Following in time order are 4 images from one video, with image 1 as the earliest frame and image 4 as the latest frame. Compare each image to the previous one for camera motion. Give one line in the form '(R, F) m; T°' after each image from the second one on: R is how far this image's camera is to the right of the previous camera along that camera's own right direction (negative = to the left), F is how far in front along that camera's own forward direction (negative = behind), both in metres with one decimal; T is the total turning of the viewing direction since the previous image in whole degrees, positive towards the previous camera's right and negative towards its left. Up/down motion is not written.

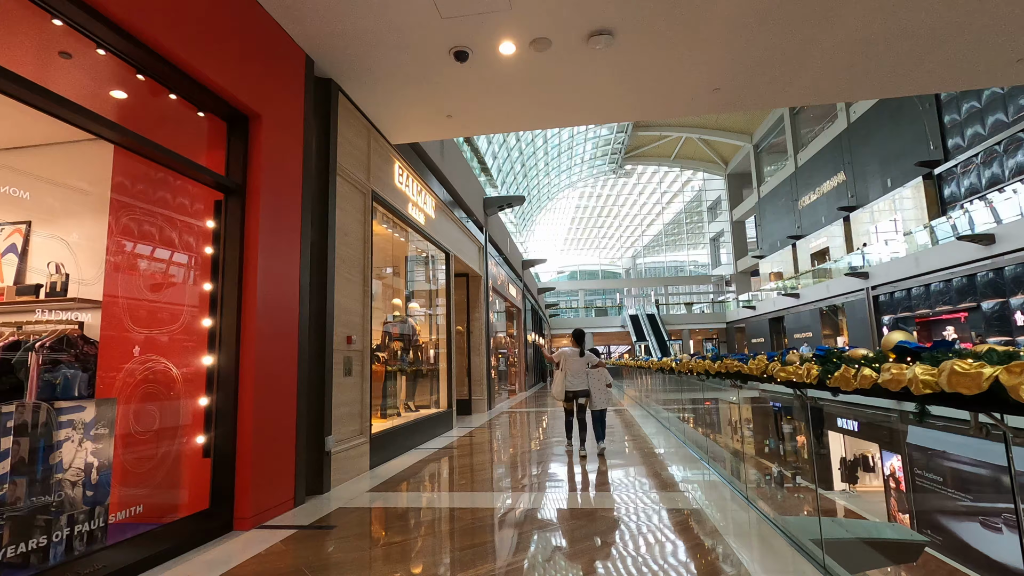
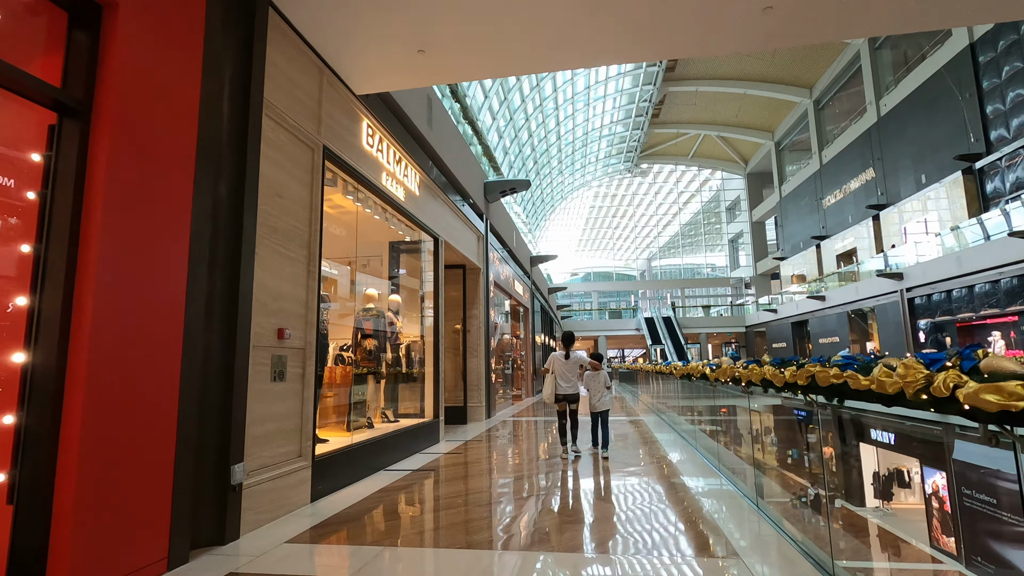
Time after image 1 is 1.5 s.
(+0.2, +1.1) m; -1°
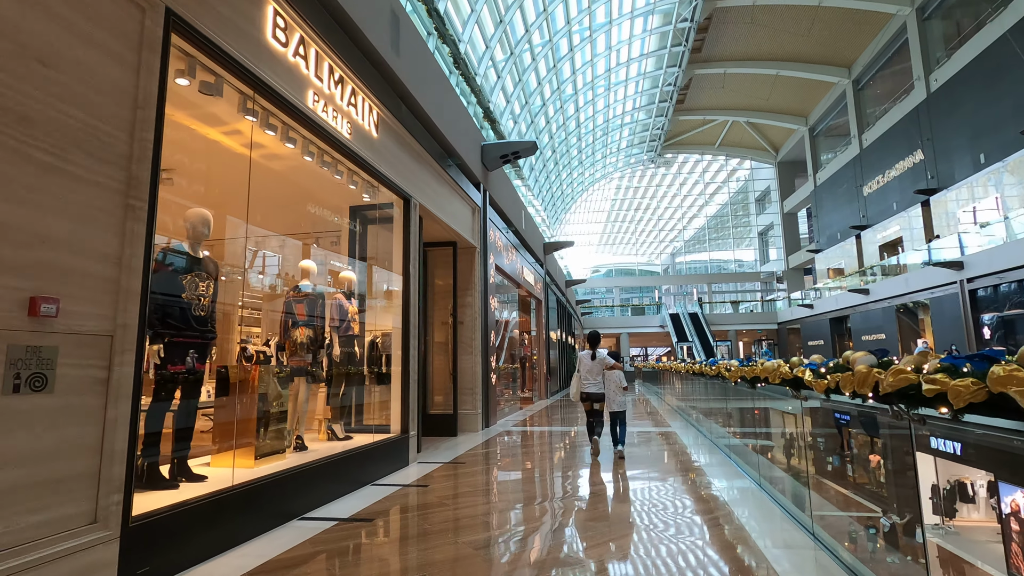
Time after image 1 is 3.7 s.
(+0.3, +1.5) m; -2°
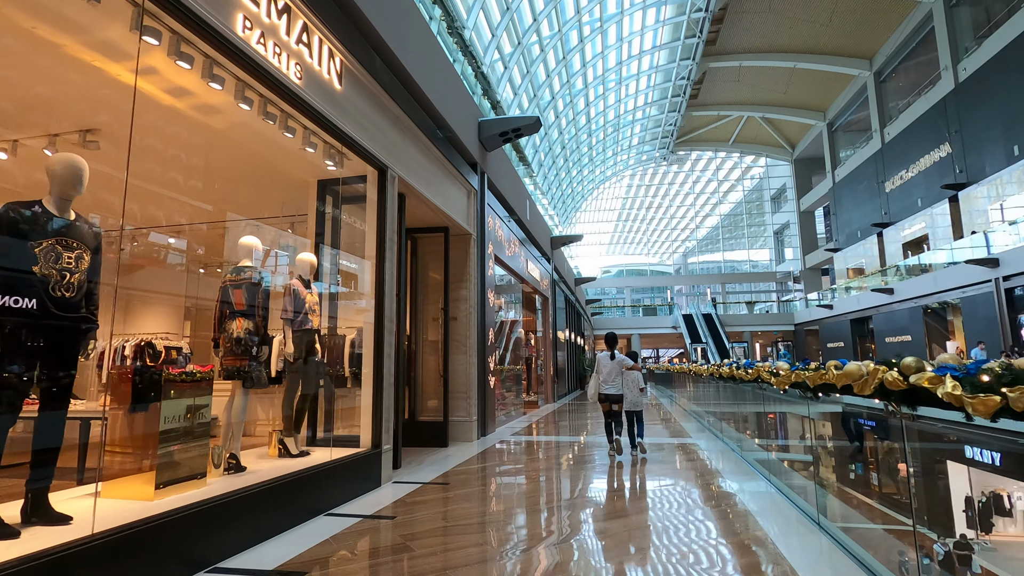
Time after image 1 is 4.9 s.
(+0.1, +0.8) m; -1°
